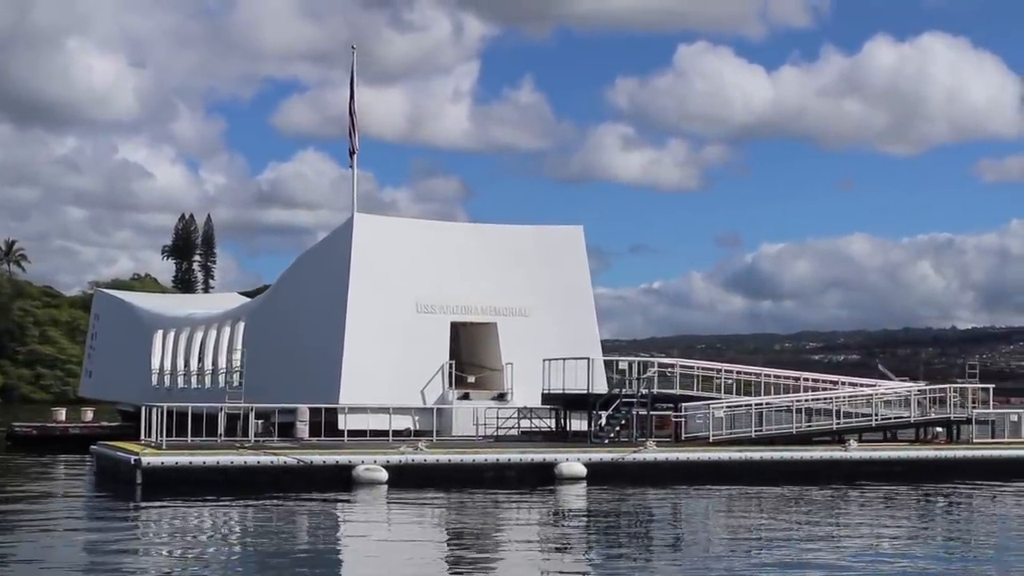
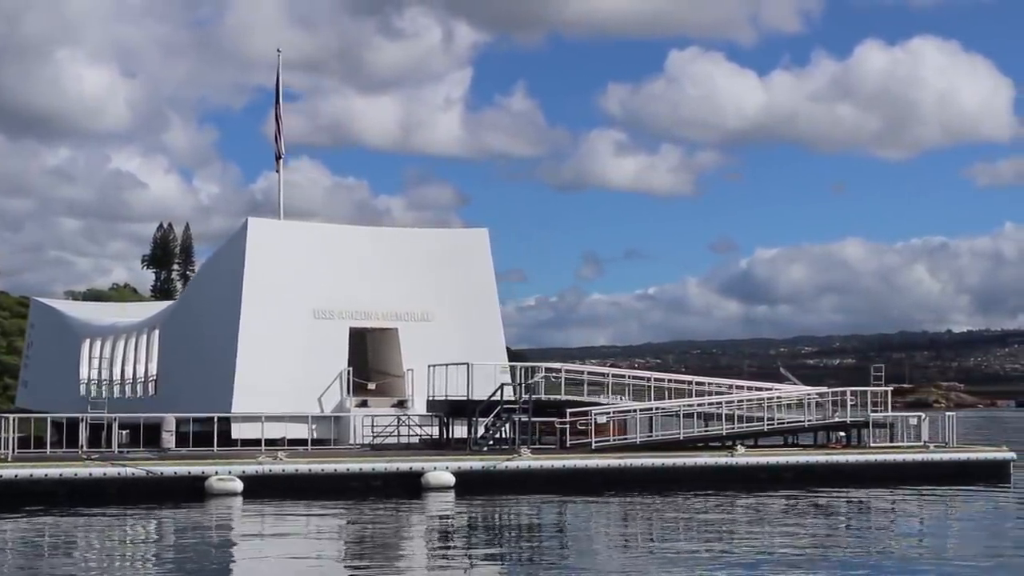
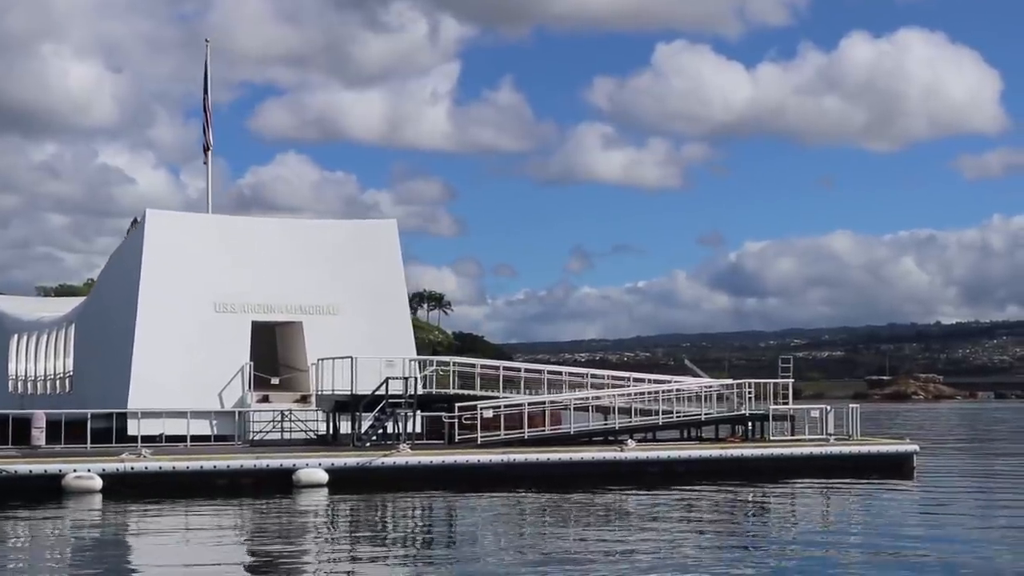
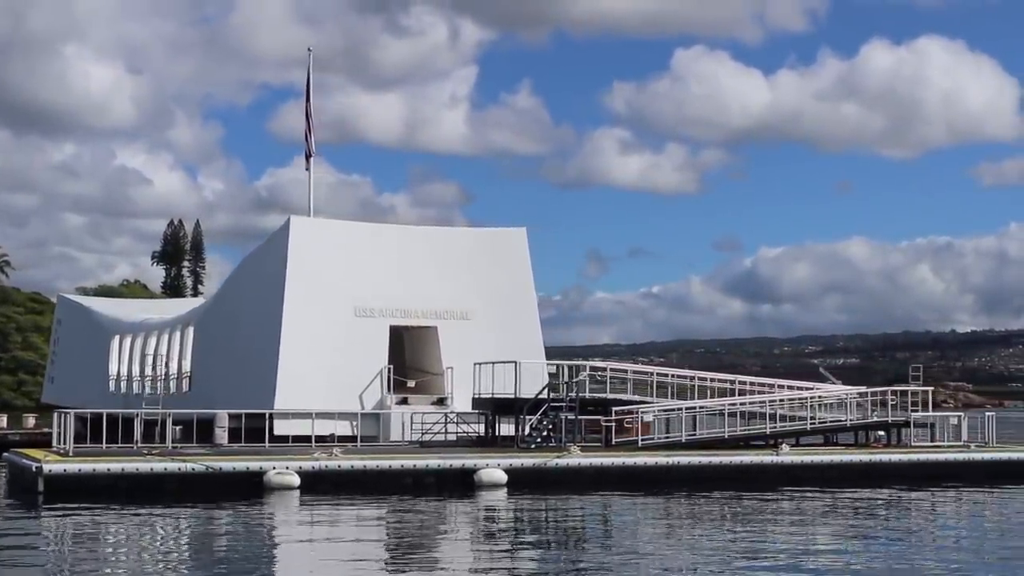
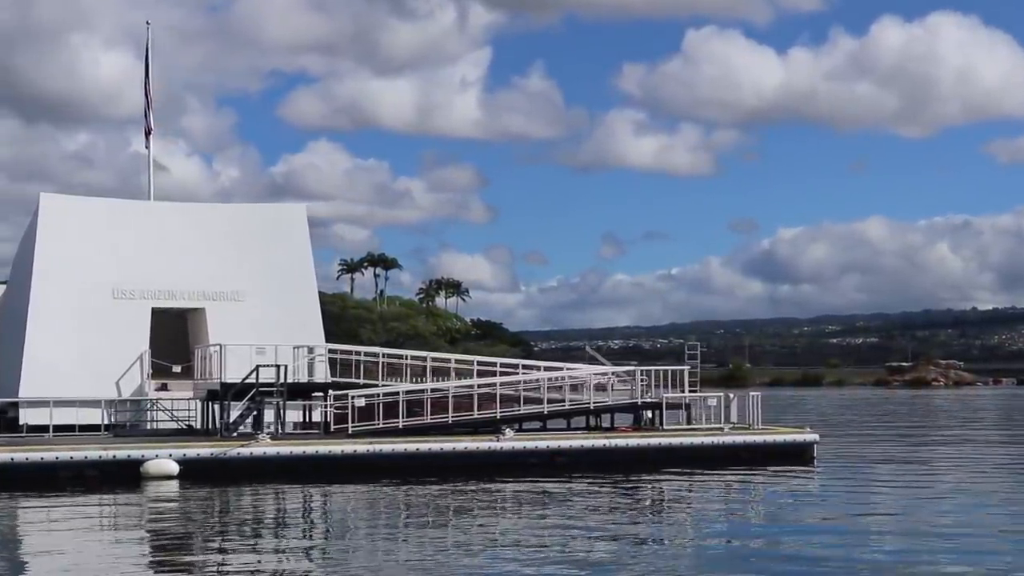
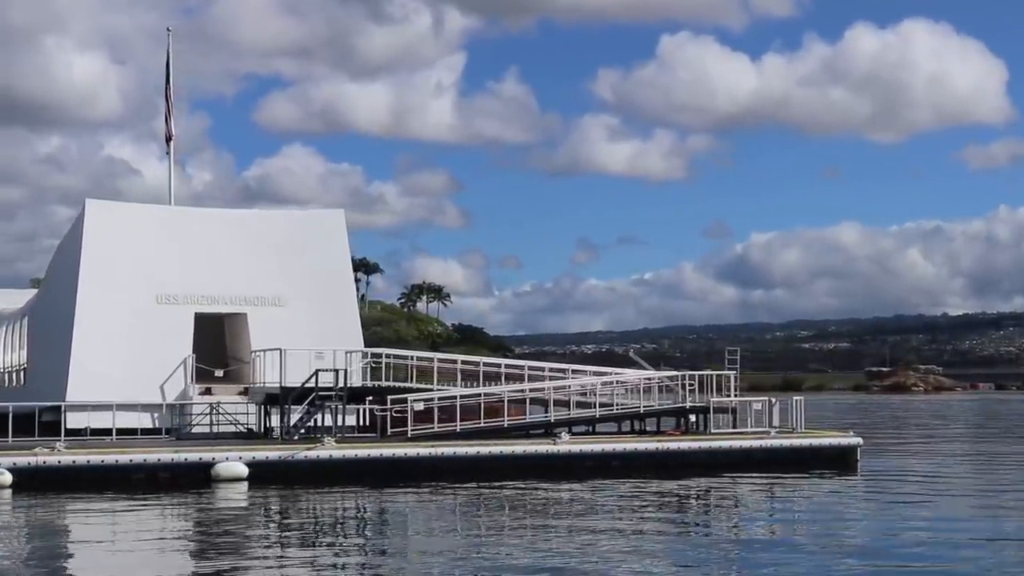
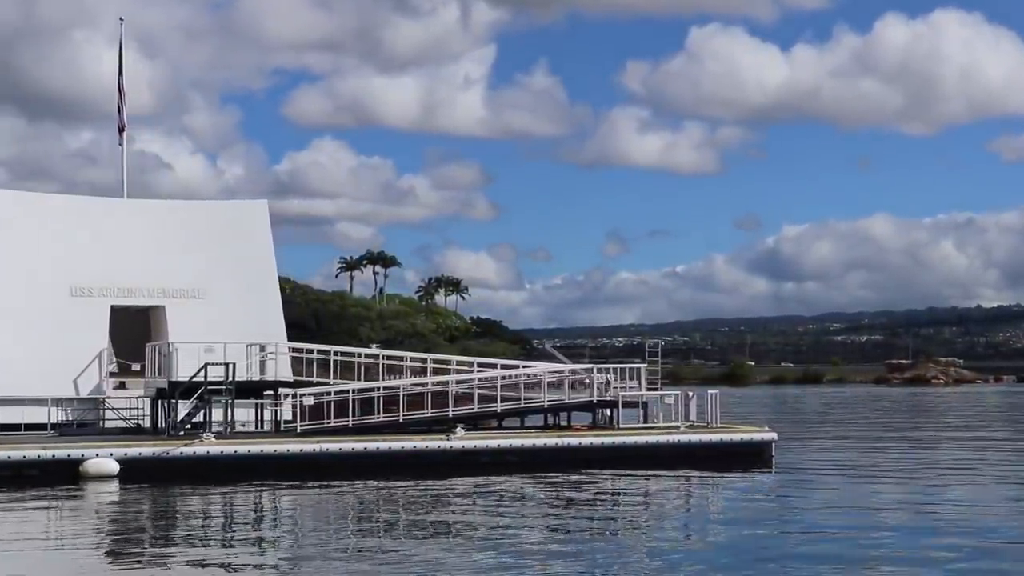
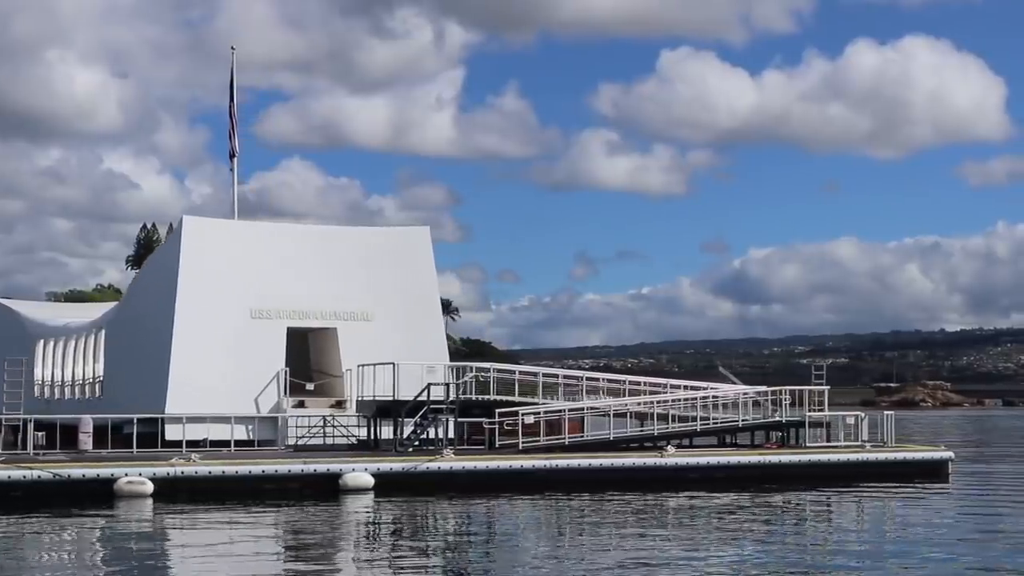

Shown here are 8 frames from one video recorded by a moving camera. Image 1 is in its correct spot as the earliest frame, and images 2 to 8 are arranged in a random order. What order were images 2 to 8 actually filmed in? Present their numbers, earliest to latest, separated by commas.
4, 2, 8, 3, 6, 5, 7
